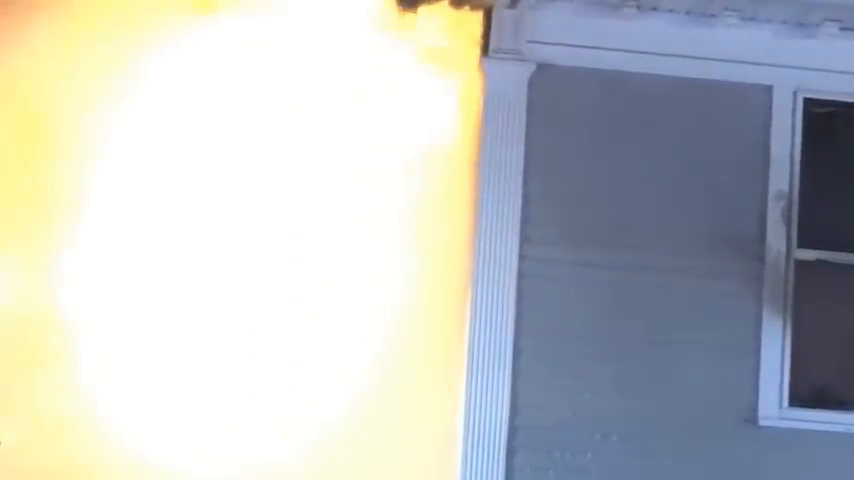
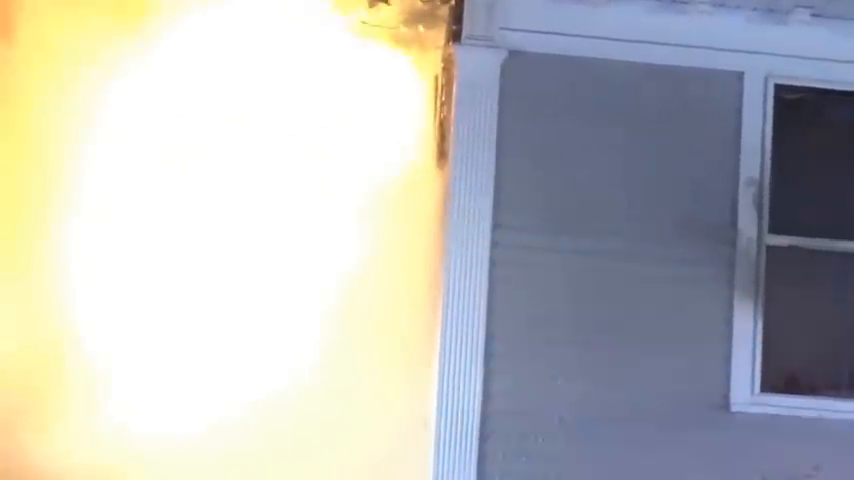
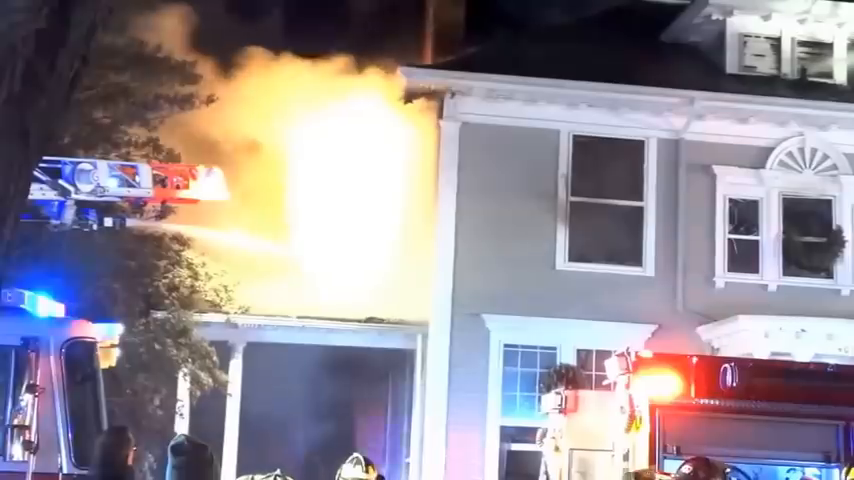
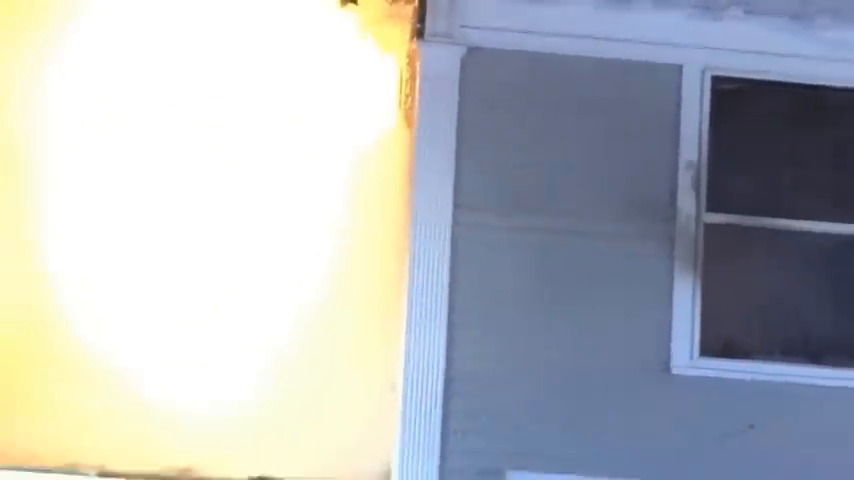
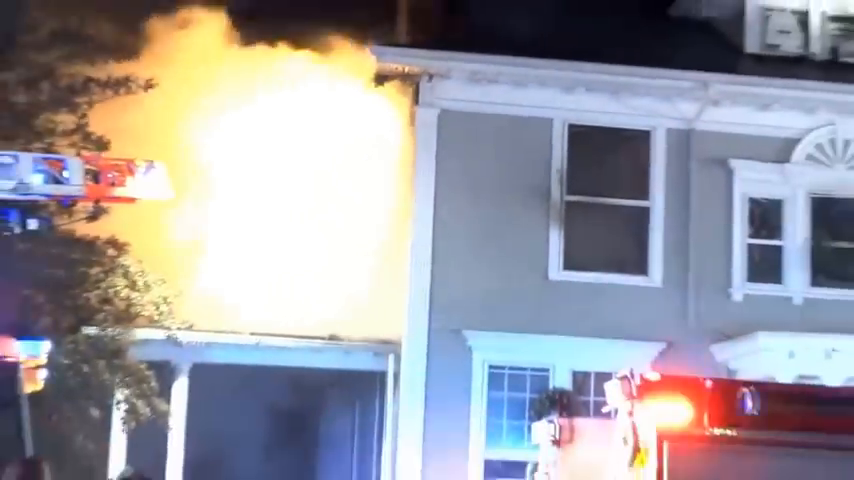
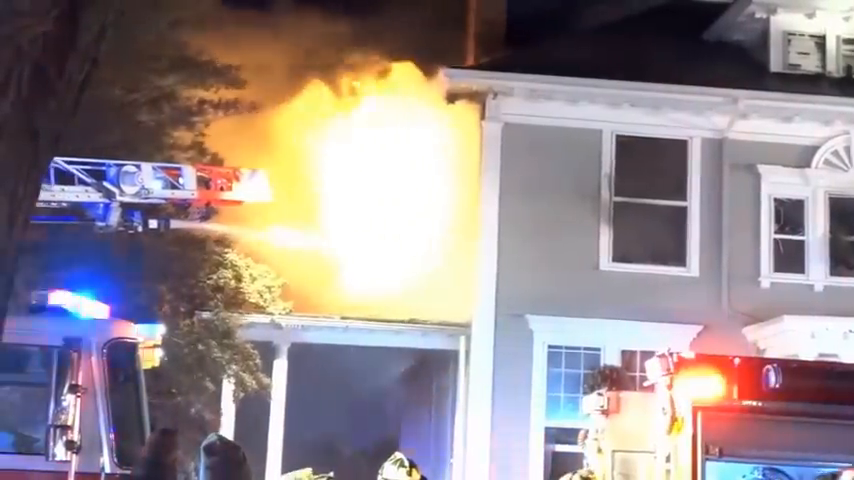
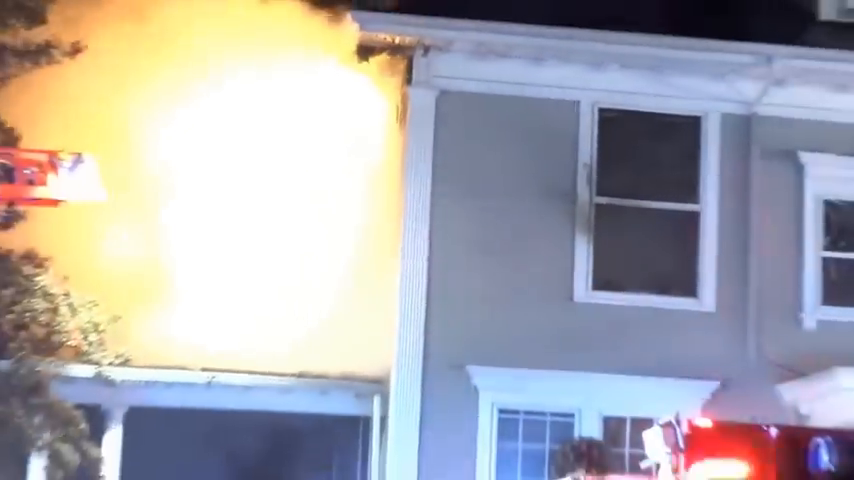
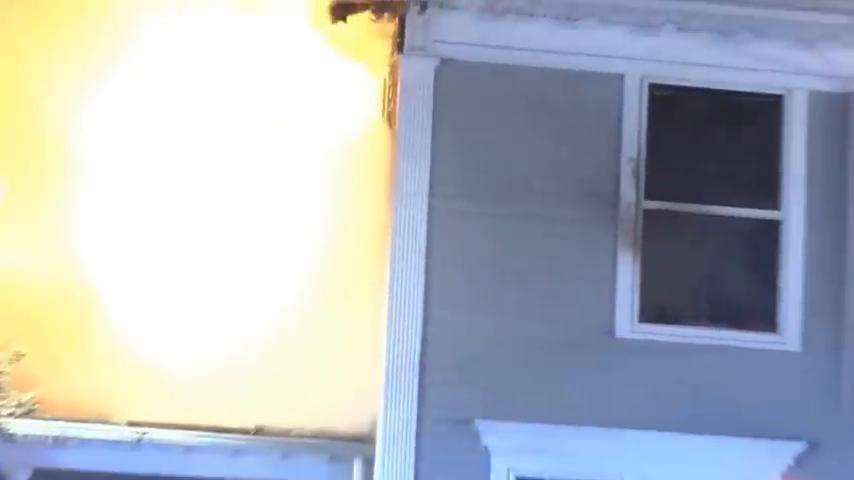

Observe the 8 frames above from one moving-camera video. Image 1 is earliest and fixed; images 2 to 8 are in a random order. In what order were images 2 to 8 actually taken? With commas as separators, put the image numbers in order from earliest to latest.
2, 4, 8, 7, 5, 3, 6
